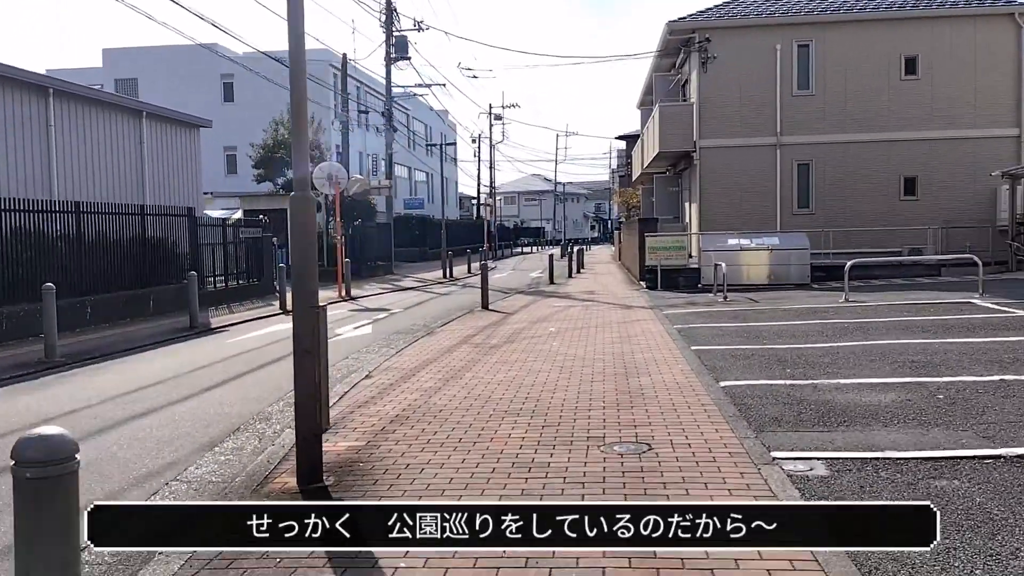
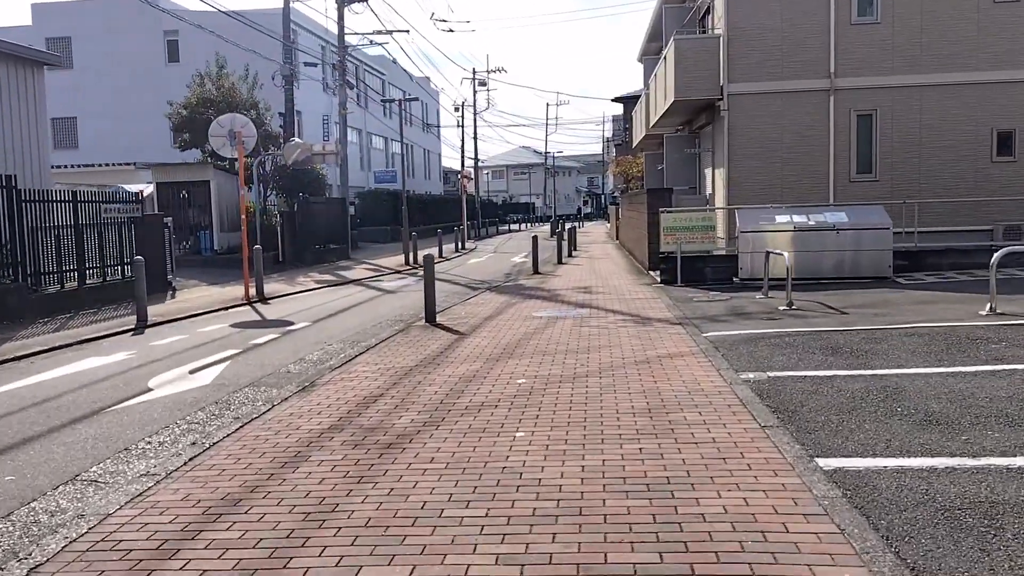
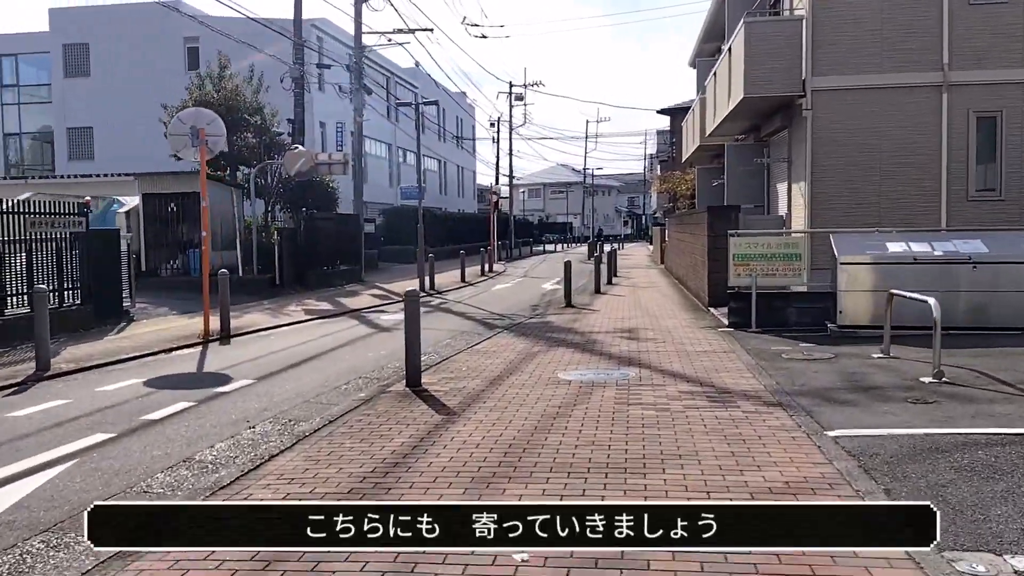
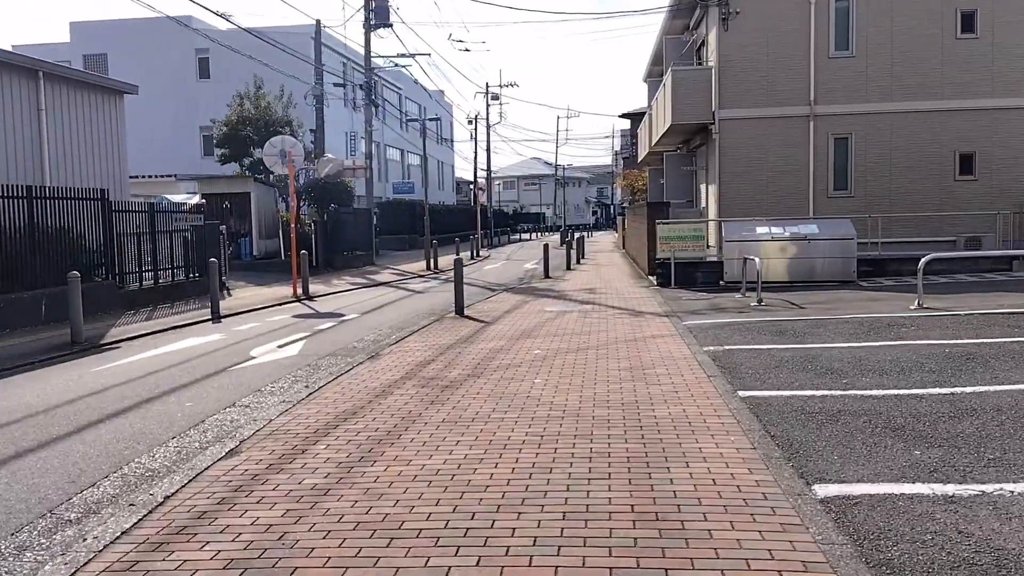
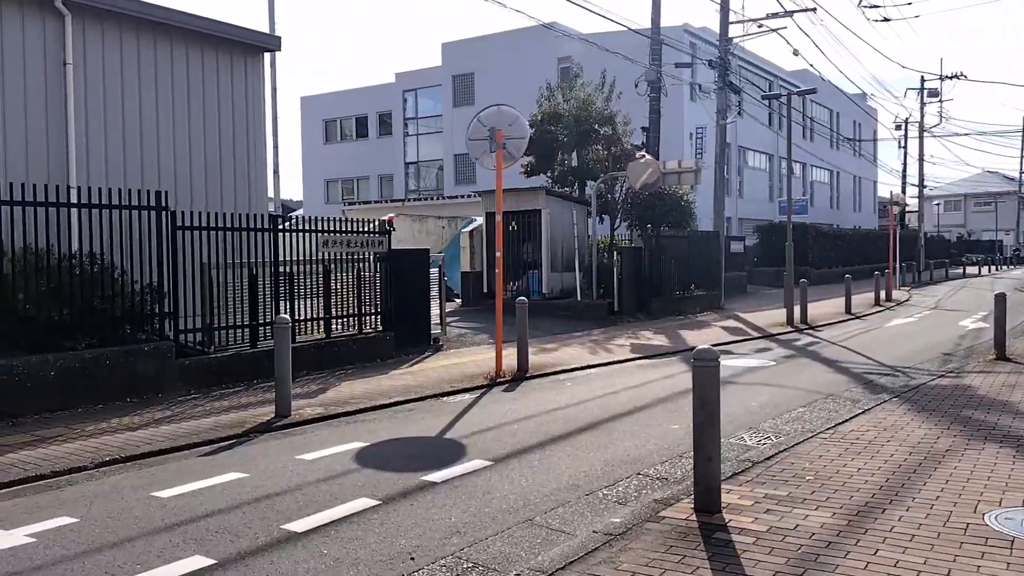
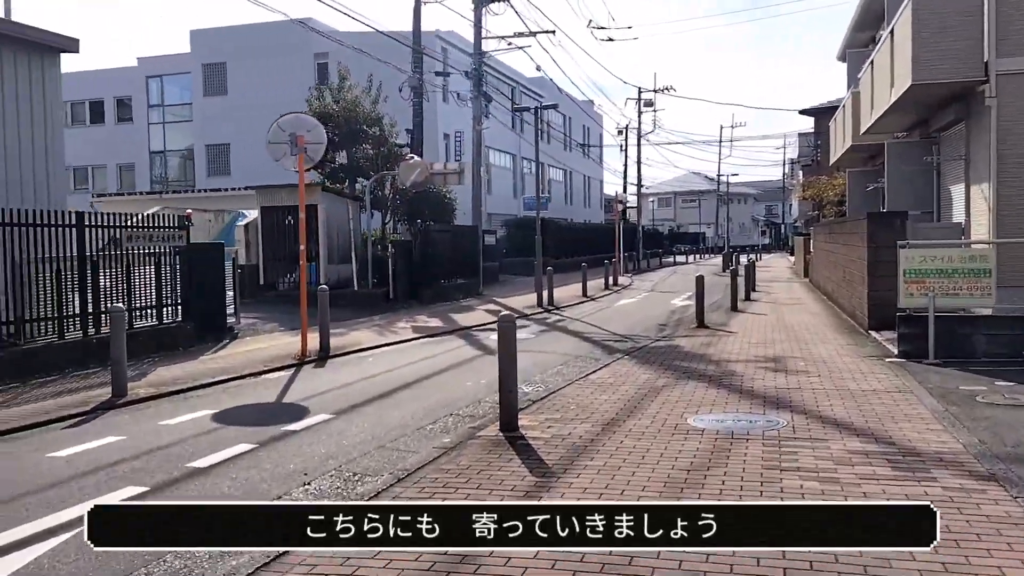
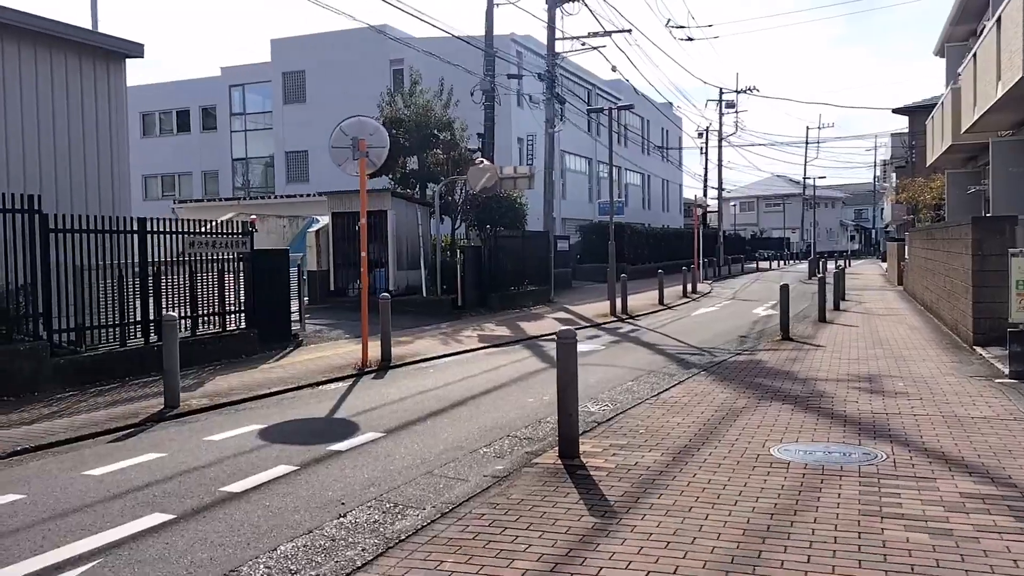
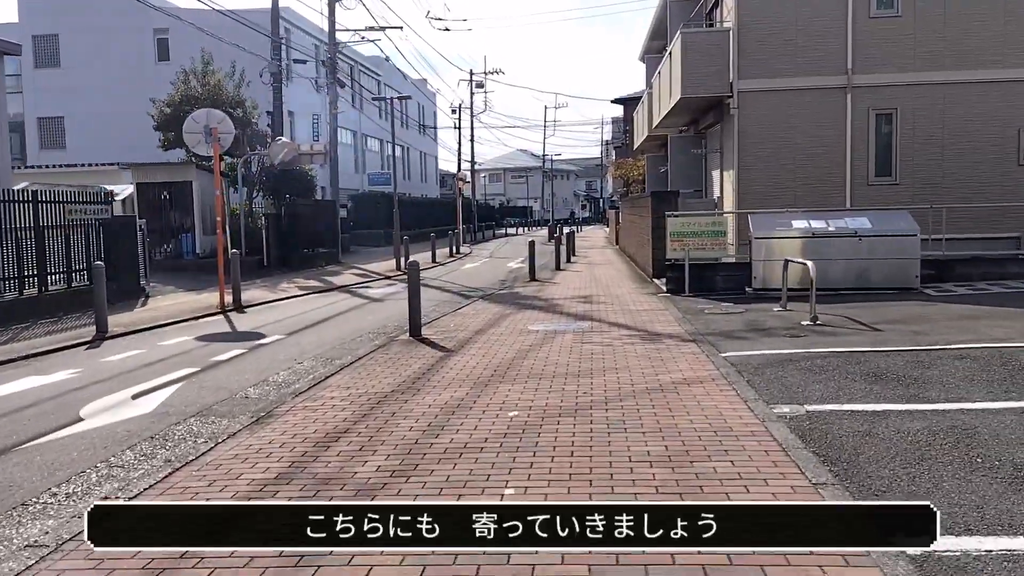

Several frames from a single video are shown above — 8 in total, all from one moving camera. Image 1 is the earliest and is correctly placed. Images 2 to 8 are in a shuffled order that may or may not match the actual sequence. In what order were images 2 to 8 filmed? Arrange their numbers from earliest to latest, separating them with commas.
4, 2, 8, 3, 6, 7, 5
